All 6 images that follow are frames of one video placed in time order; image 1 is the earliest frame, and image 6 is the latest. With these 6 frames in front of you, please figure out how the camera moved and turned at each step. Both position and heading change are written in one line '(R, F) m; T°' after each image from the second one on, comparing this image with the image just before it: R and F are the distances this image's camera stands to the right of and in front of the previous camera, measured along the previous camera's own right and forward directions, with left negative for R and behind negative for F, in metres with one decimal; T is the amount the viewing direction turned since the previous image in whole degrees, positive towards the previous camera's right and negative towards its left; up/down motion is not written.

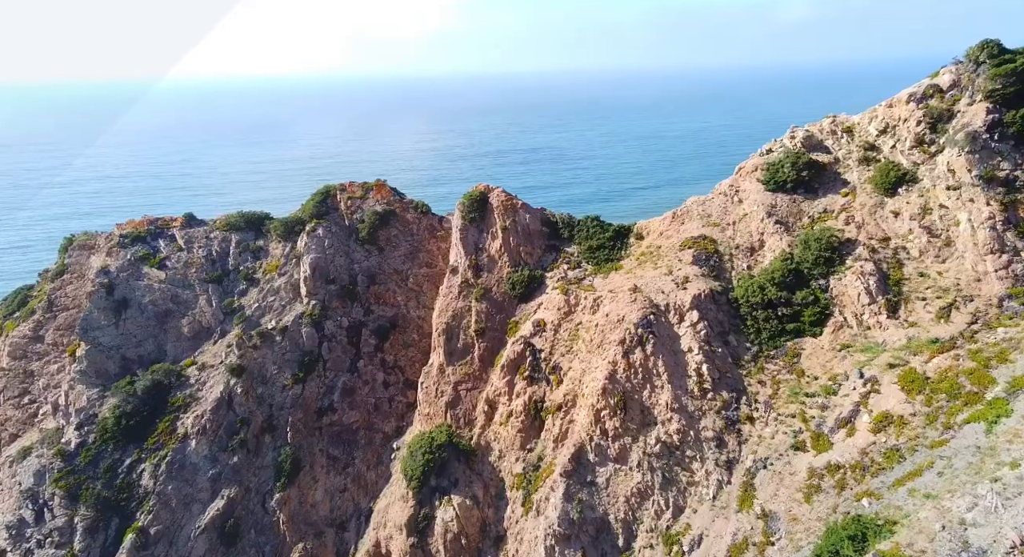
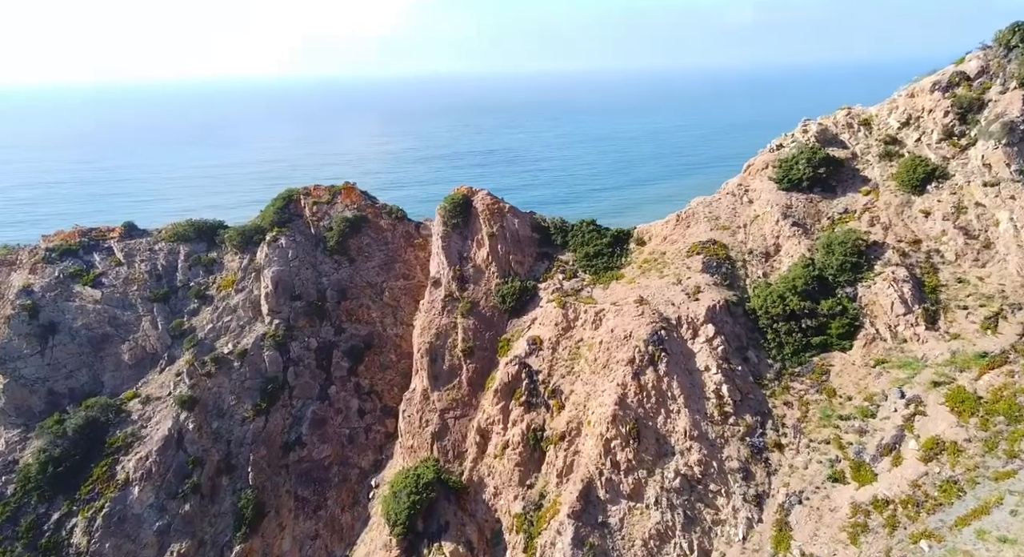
(-1.3, +4.3) m; +3°
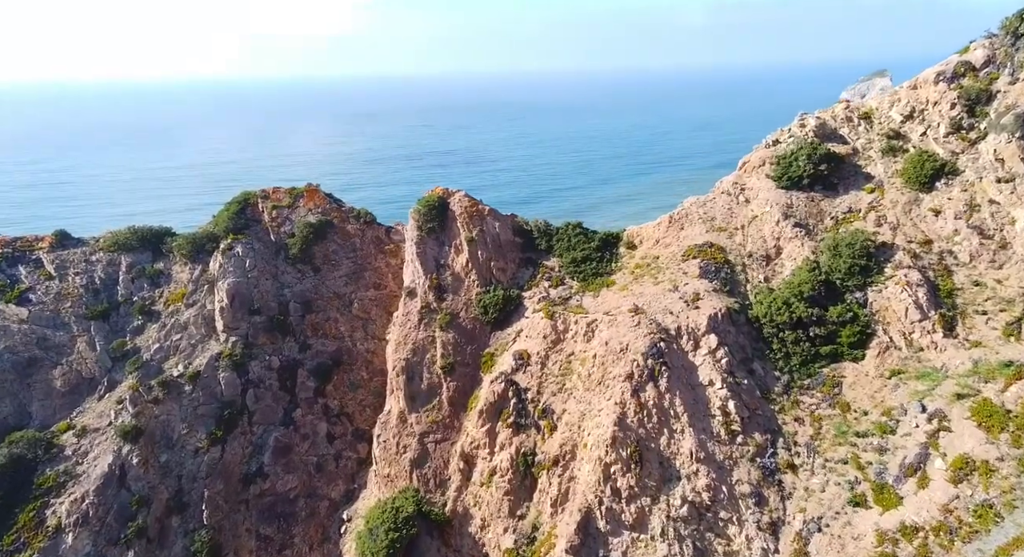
(-0.9, +3.0) m; +3°
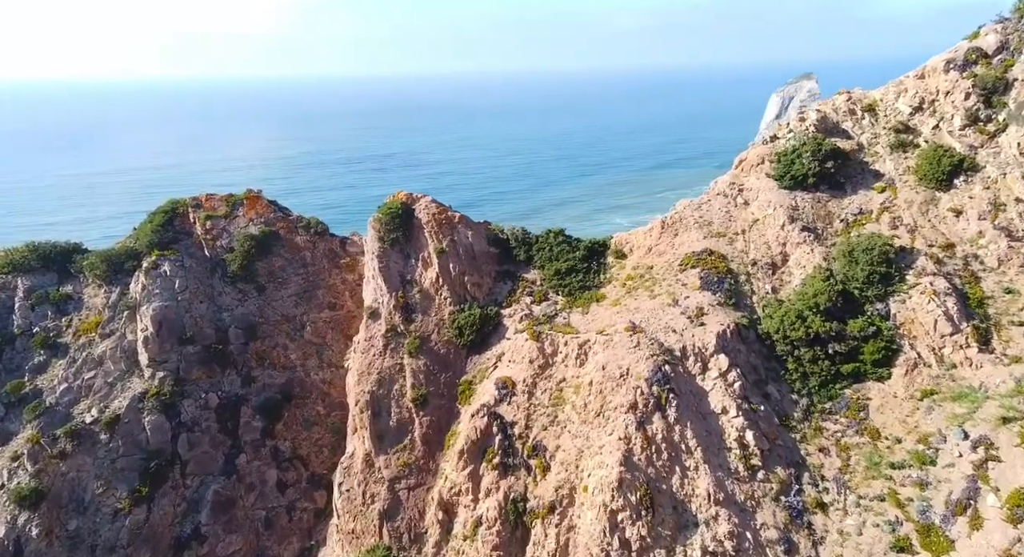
(-1.2, +4.2) m; +4°
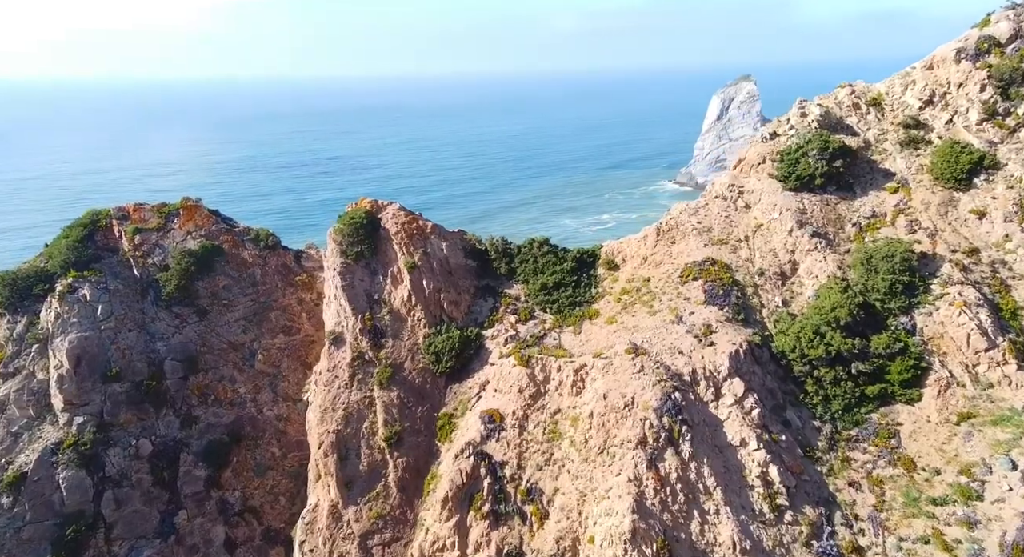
(-1.1, +3.5) m; +4°
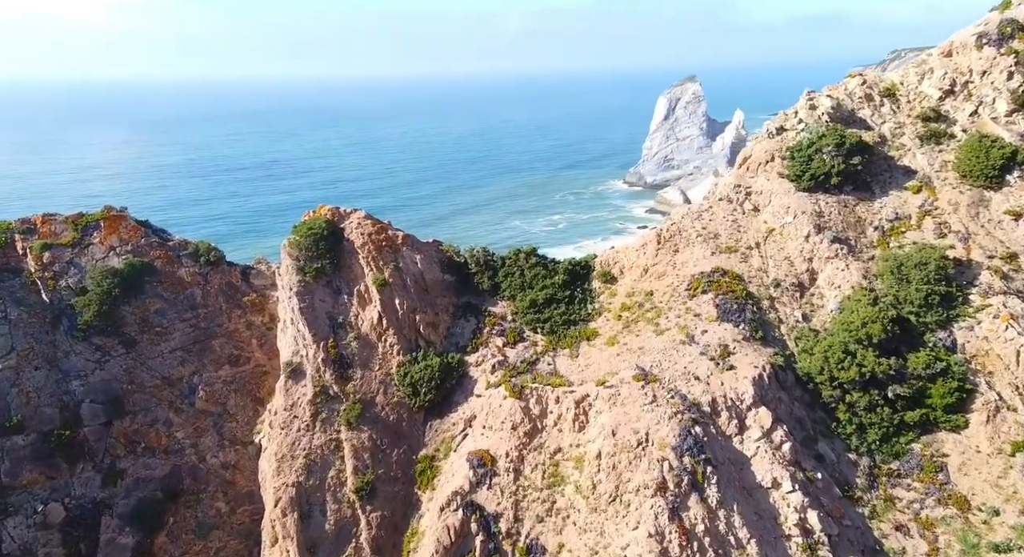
(-0.9, +3.6) m; +3°
